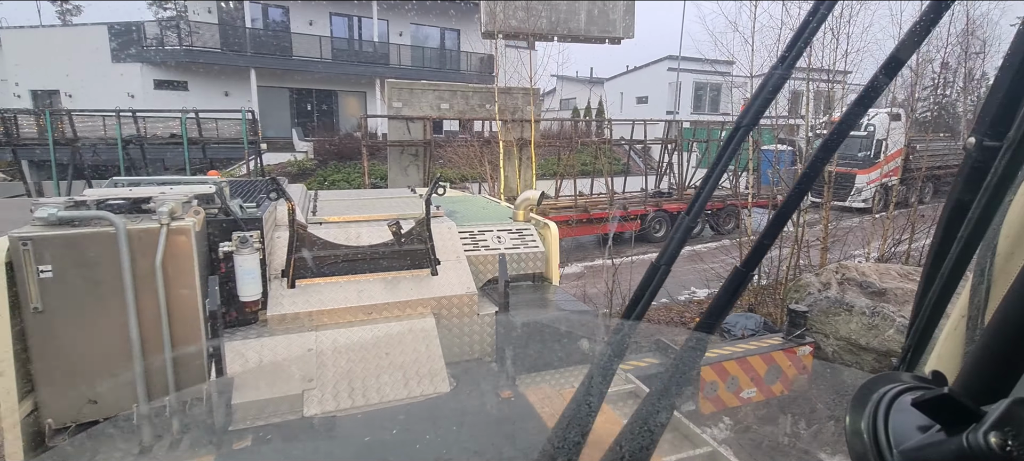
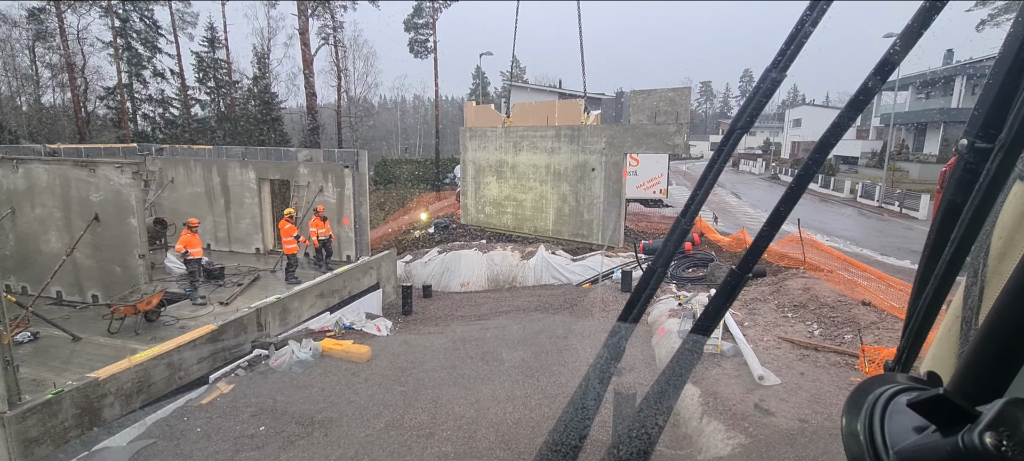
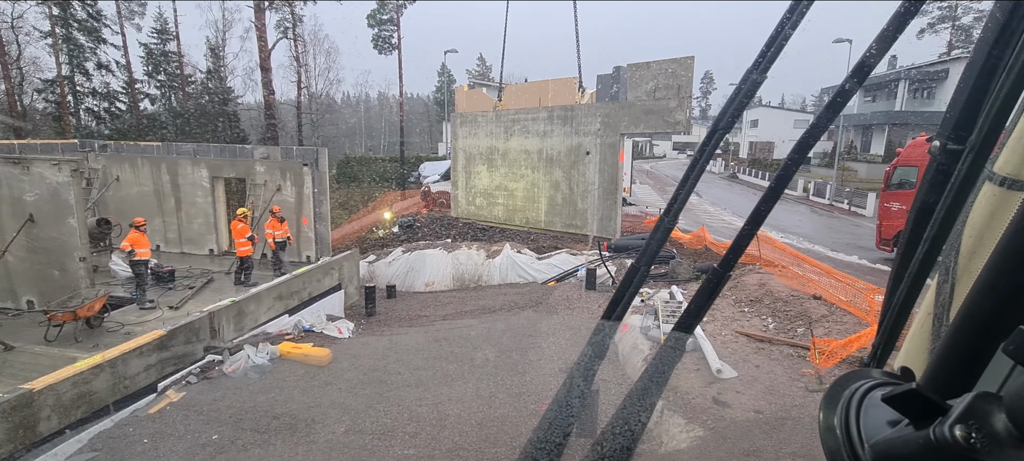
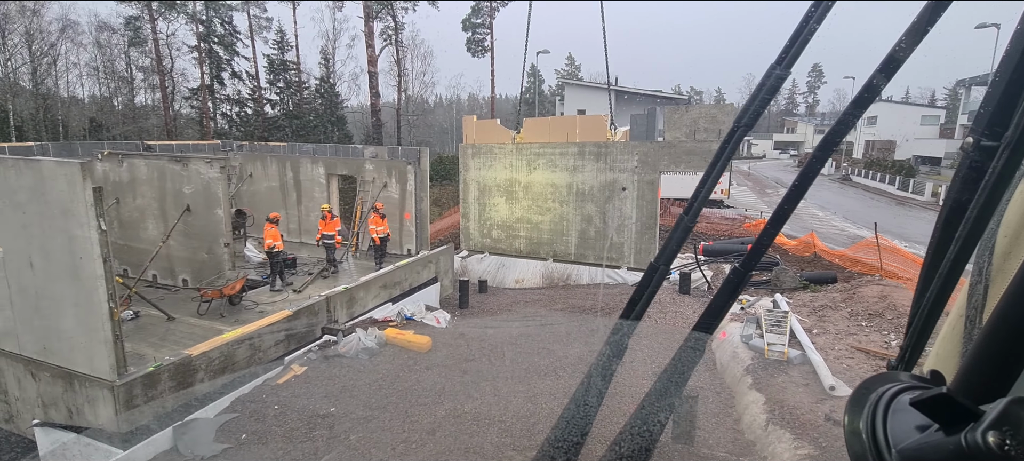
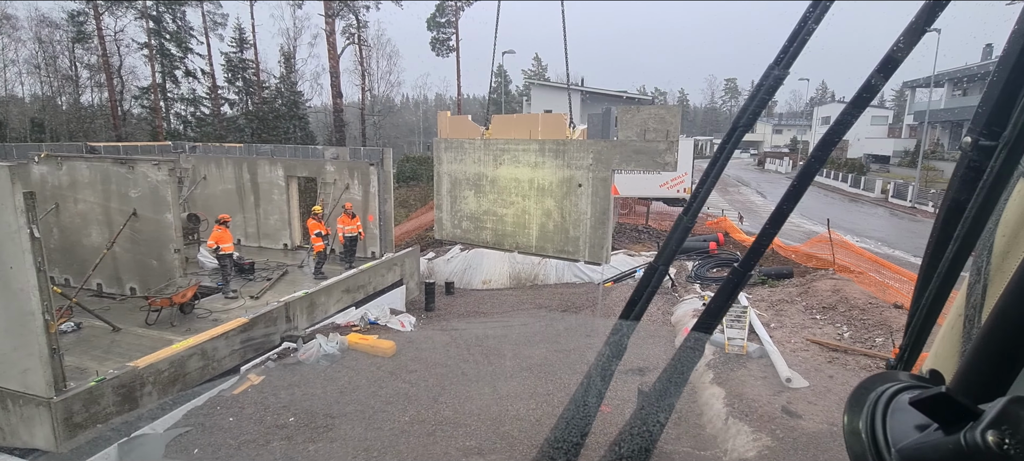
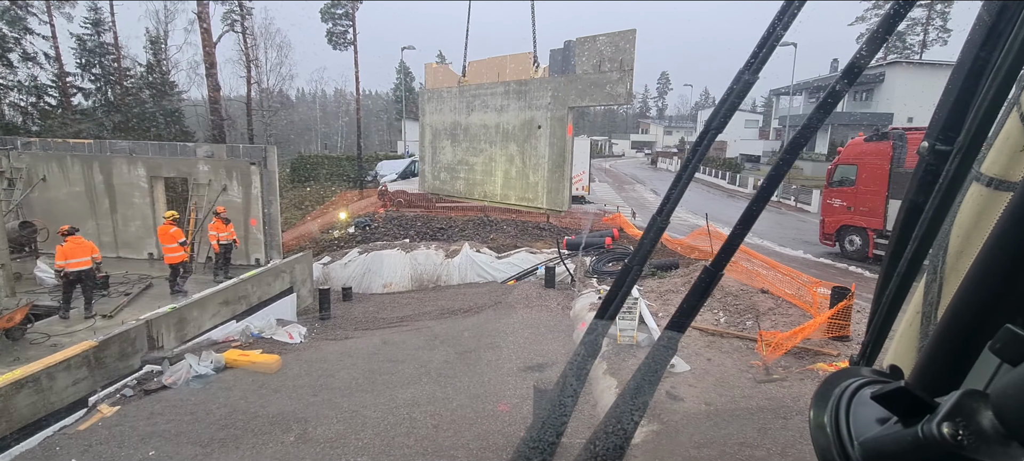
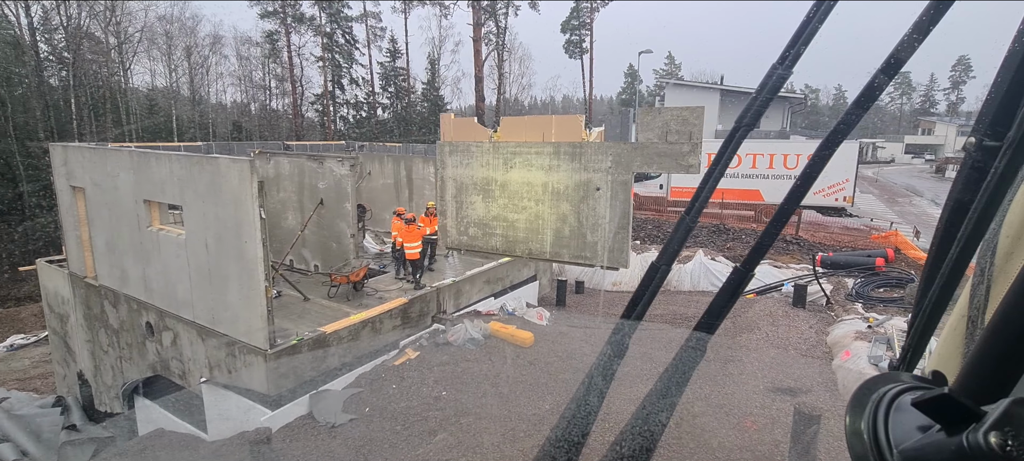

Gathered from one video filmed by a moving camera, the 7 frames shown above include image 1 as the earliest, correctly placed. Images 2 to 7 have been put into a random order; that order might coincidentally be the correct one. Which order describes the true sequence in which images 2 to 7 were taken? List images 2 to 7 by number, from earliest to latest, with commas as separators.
6, 3, 2, 5, 4, 7
